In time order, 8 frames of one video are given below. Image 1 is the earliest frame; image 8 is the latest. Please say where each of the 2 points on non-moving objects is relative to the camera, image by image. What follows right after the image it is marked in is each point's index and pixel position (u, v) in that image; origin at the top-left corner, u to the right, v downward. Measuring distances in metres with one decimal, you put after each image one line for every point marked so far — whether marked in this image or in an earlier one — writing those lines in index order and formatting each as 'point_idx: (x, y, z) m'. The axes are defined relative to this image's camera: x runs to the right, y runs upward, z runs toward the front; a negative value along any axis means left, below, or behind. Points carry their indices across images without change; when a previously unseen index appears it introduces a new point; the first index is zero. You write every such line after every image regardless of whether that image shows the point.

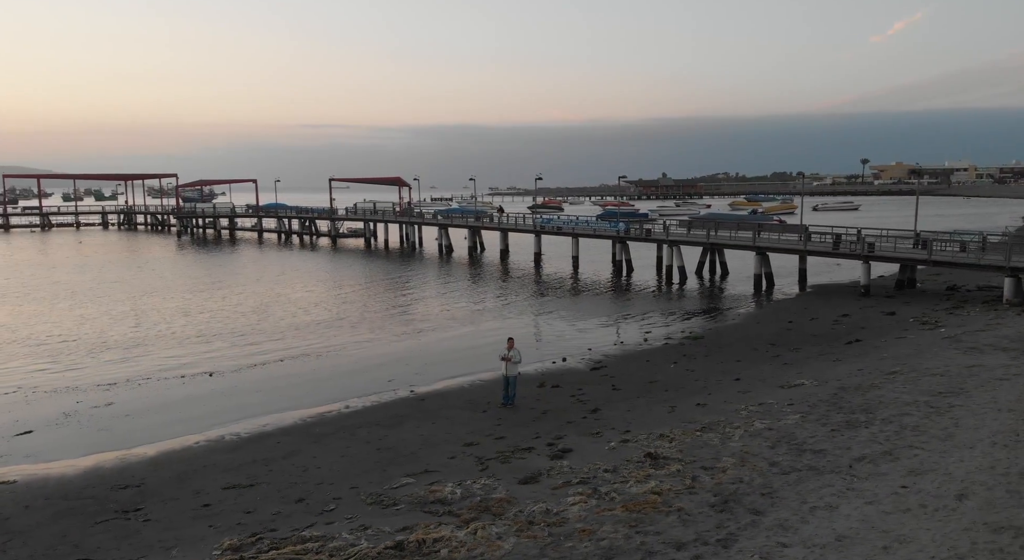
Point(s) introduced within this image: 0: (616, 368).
0: (+2.2, -1.9, +17.2) m
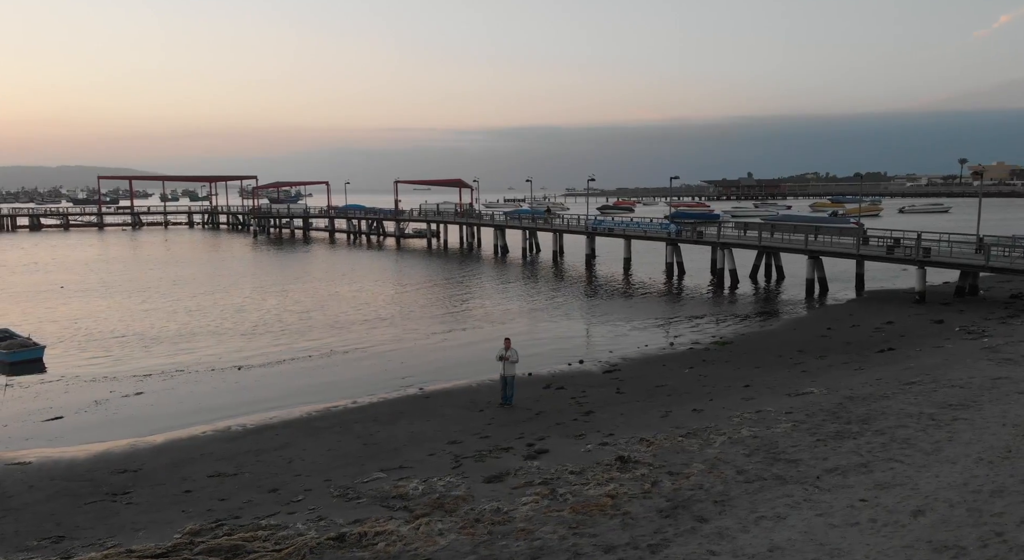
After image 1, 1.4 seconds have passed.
0: (+2.5, -2.0, +17.1) m
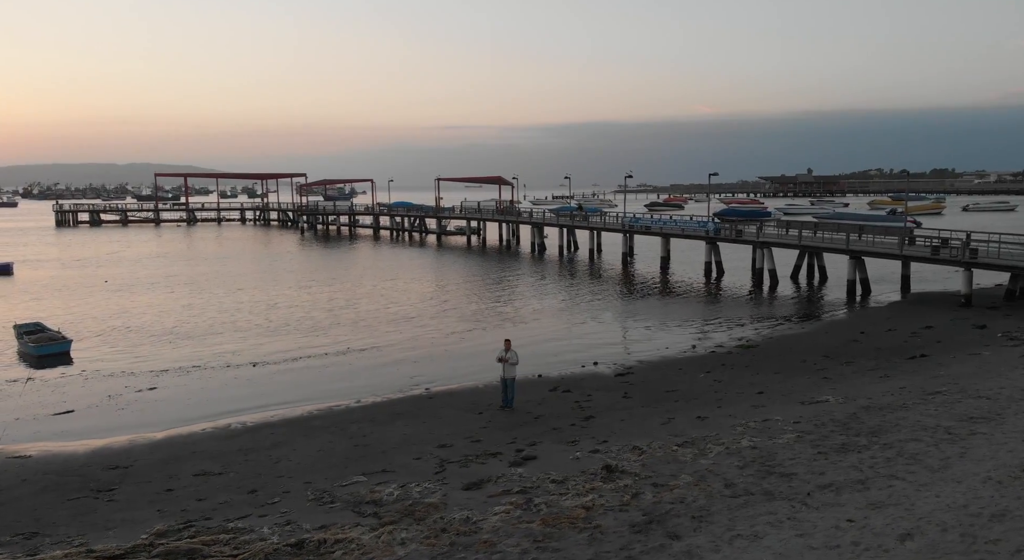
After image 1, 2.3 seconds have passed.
0: (+2.7, -2.0, +16.7) m
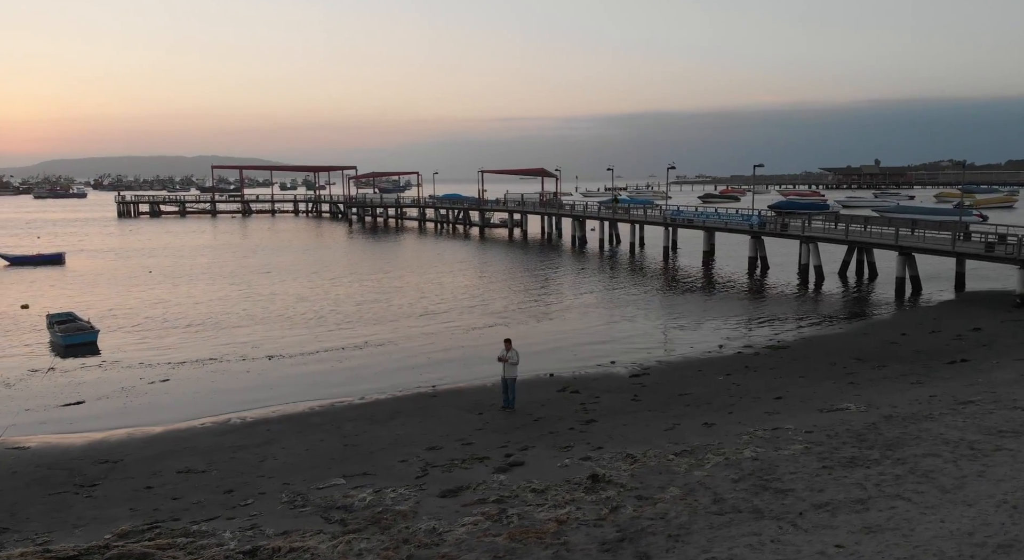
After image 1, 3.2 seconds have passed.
0: (+2.9, -1.9, +16.0) m
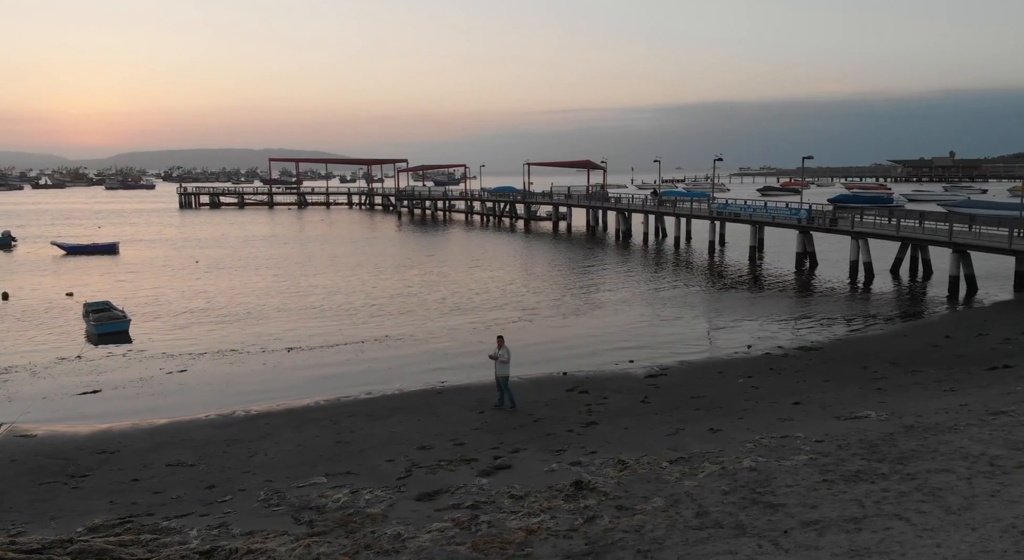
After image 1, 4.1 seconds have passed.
0: (+3.1, -1.9, +15.4) m
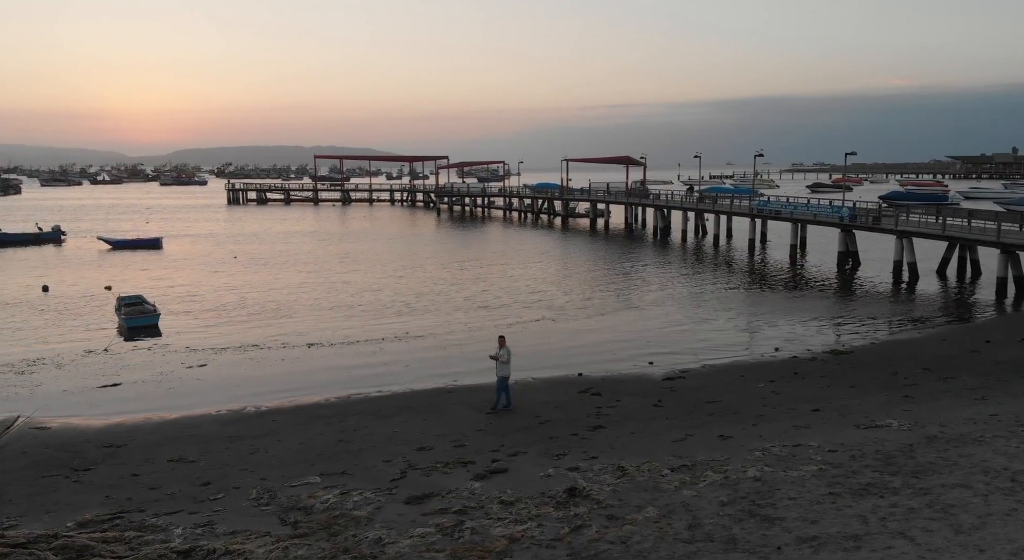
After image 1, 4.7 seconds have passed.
0: (+3.4, -1.9, +15.0) m
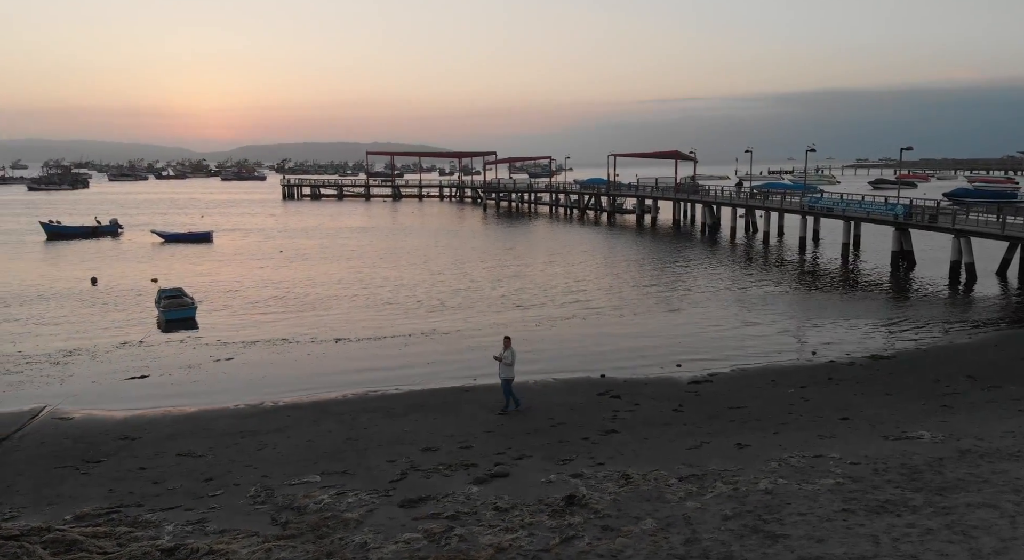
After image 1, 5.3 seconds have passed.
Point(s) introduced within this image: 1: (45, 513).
0: (+3.7, -1.9, +14.4) m
1: (-5.3, -2.6, +9.1) m
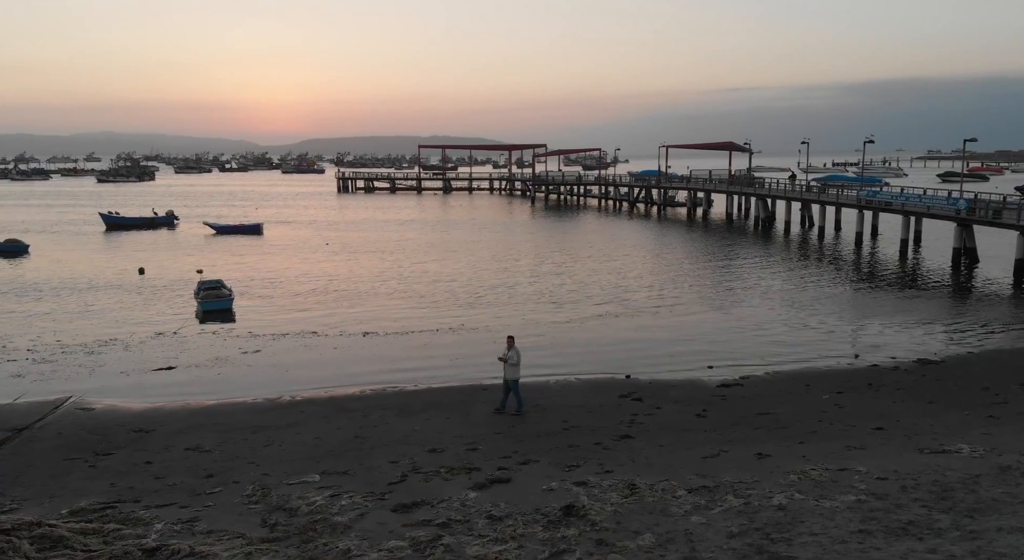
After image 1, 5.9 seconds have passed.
0: (+4.1, -1.9, +13.8) m
1: (-5.3, -2.6, +9.2) m
